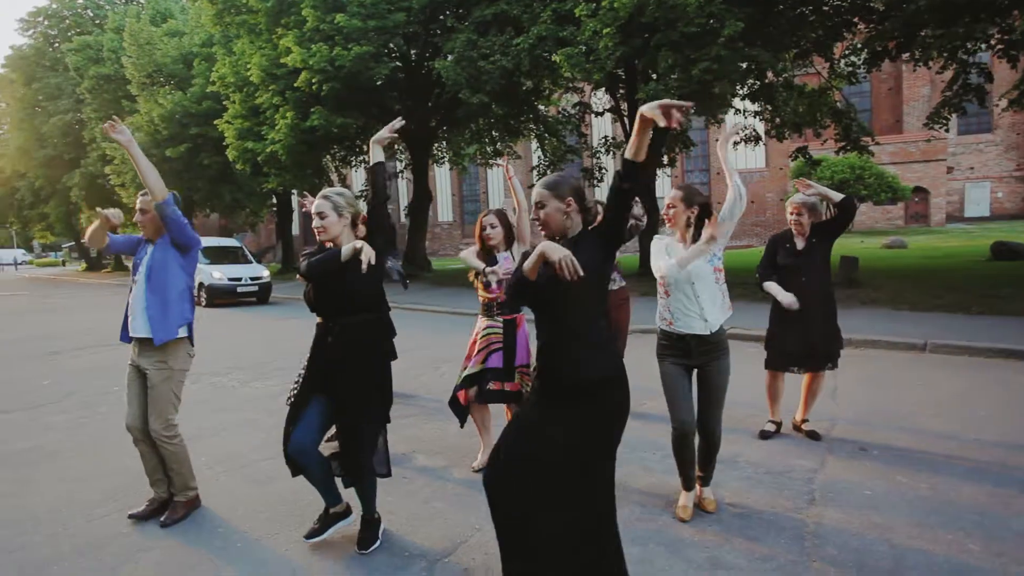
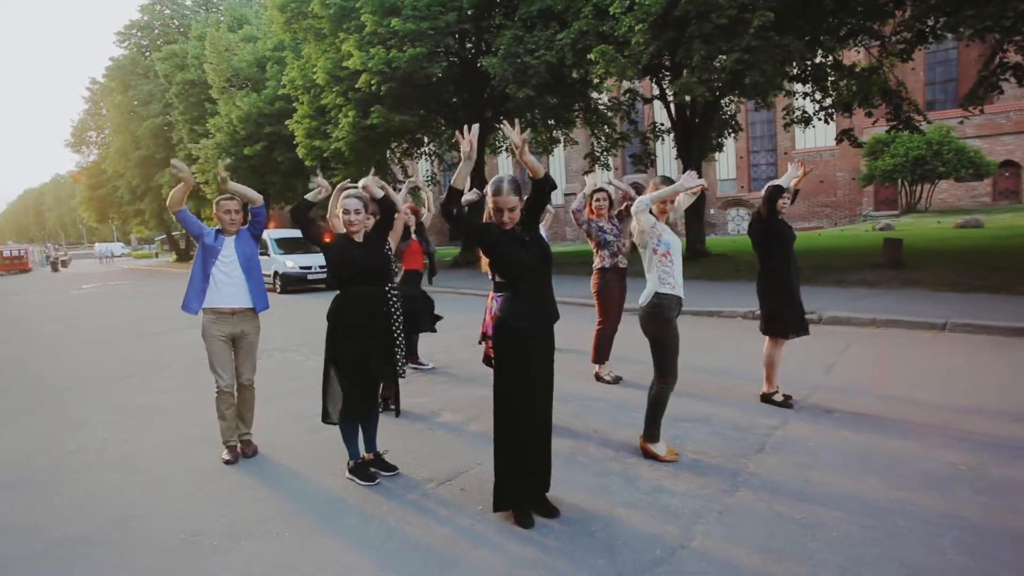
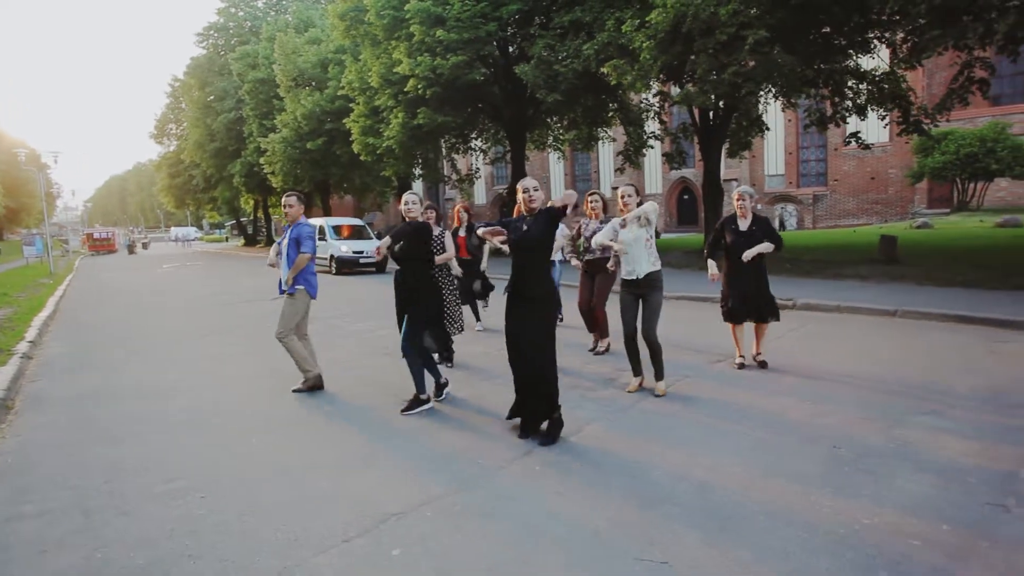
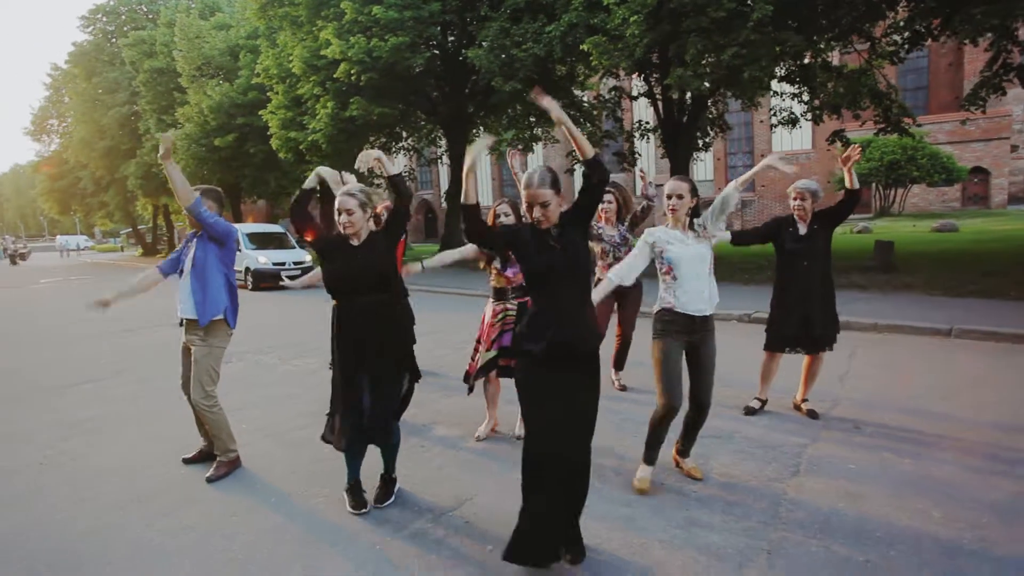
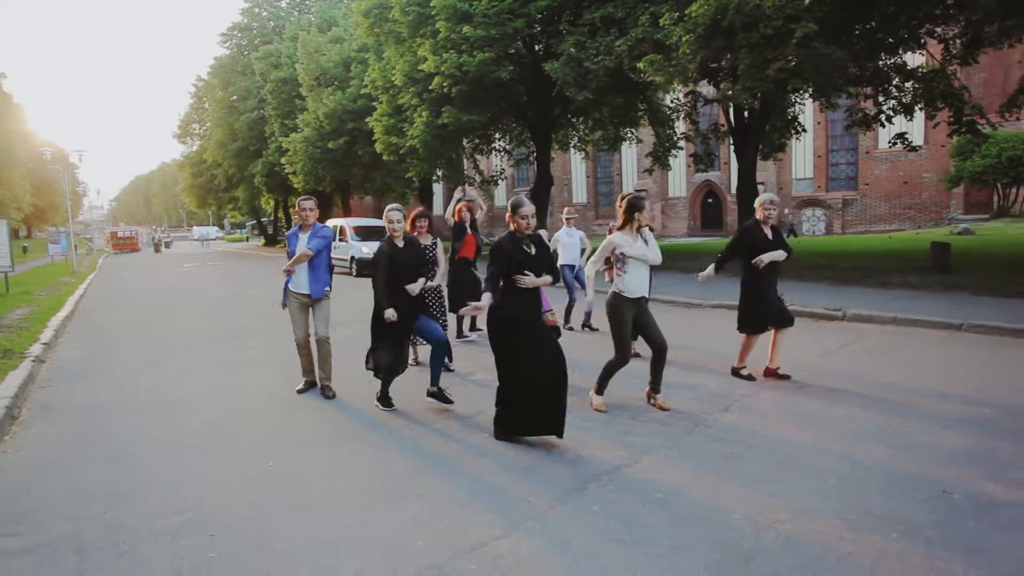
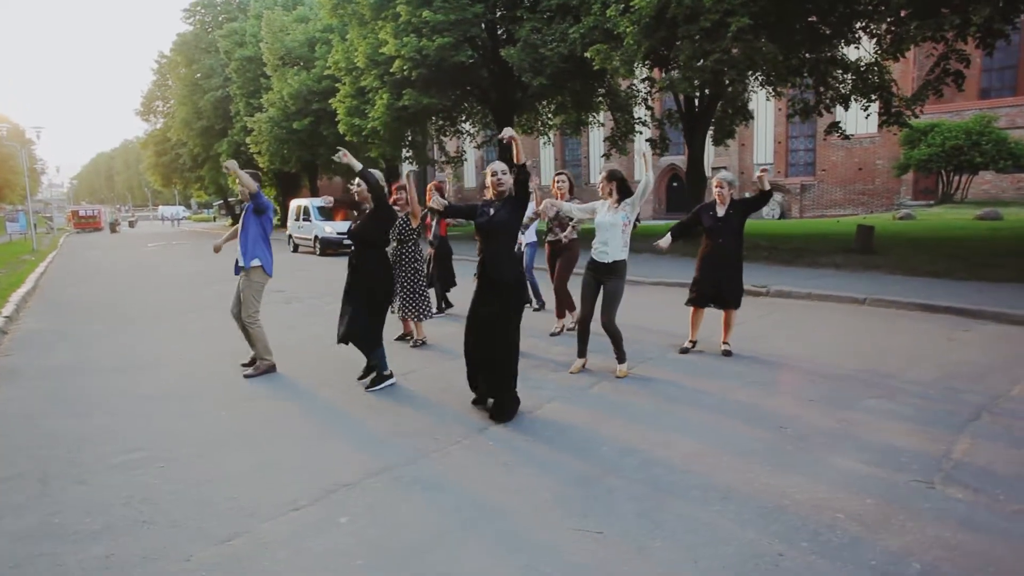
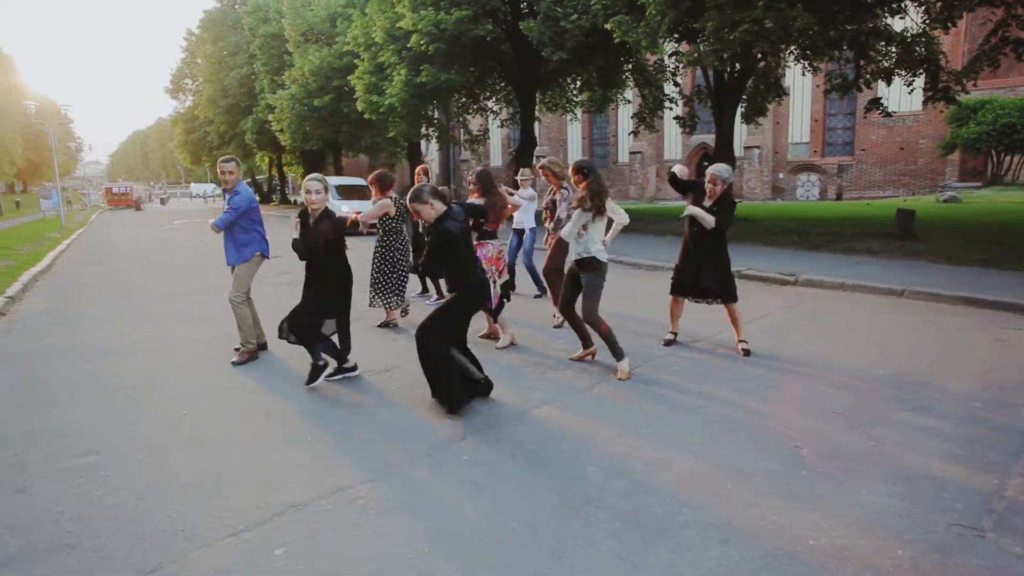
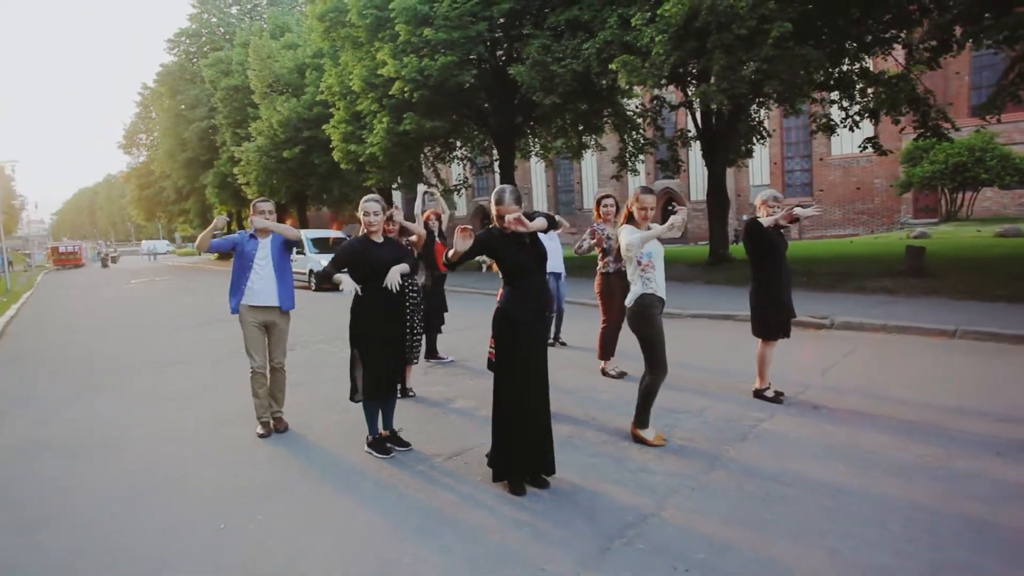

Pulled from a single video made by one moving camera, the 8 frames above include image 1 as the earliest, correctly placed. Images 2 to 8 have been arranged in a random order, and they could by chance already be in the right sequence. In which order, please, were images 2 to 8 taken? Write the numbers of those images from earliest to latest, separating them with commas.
4, 2, 8, 5, 3, 6, 7
